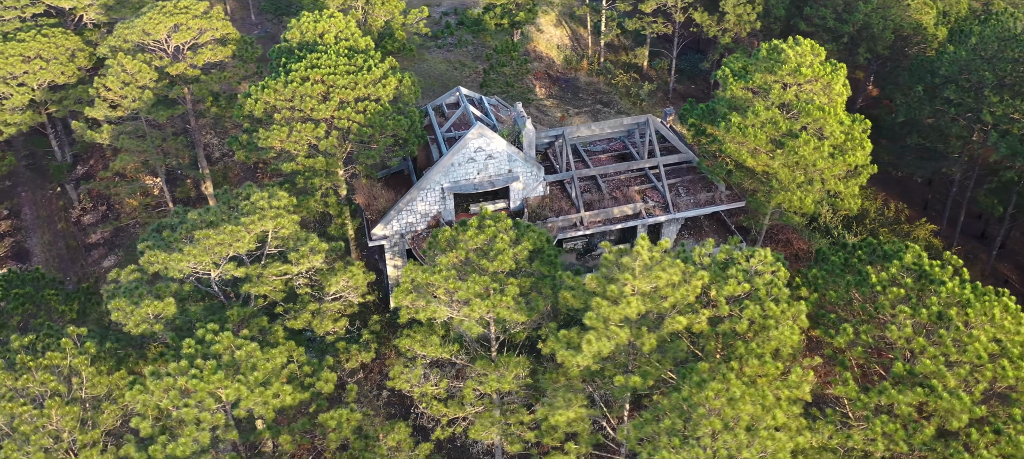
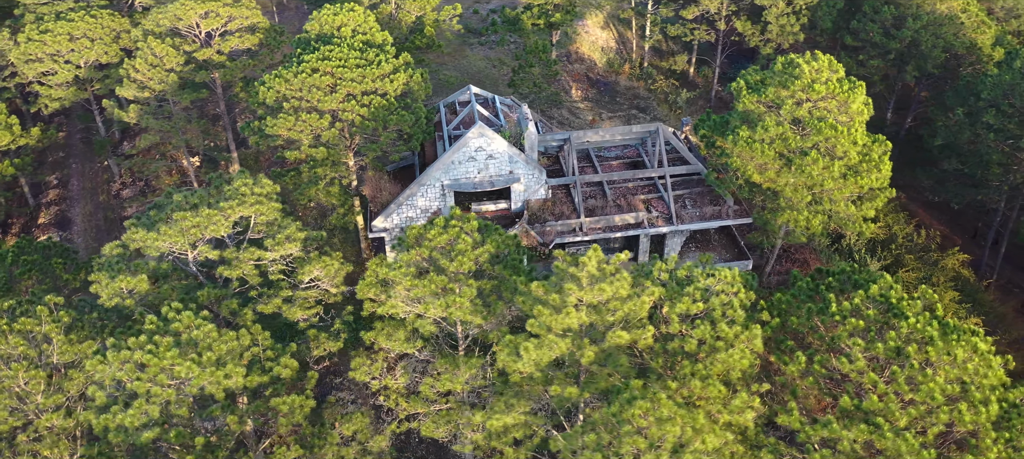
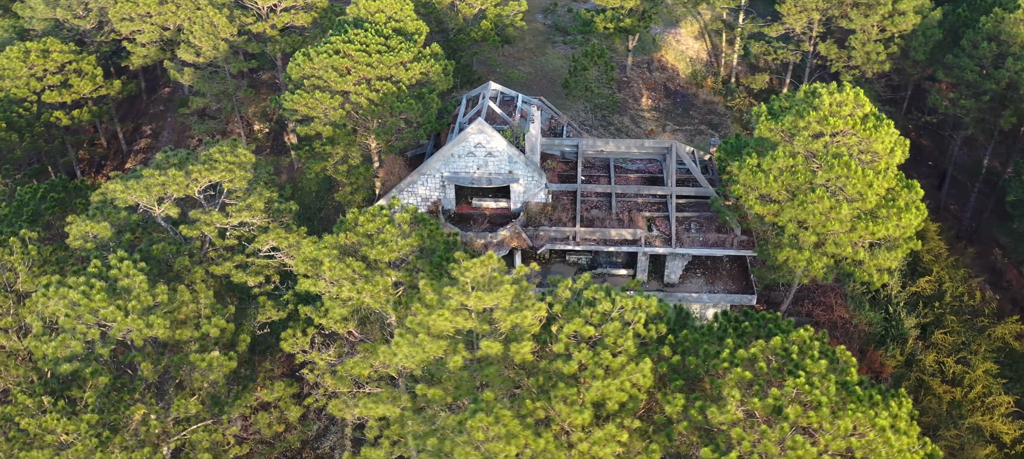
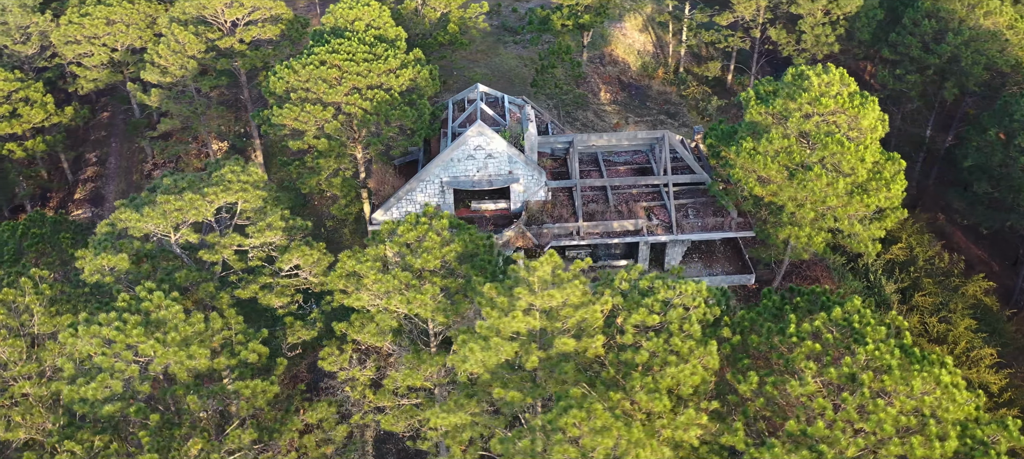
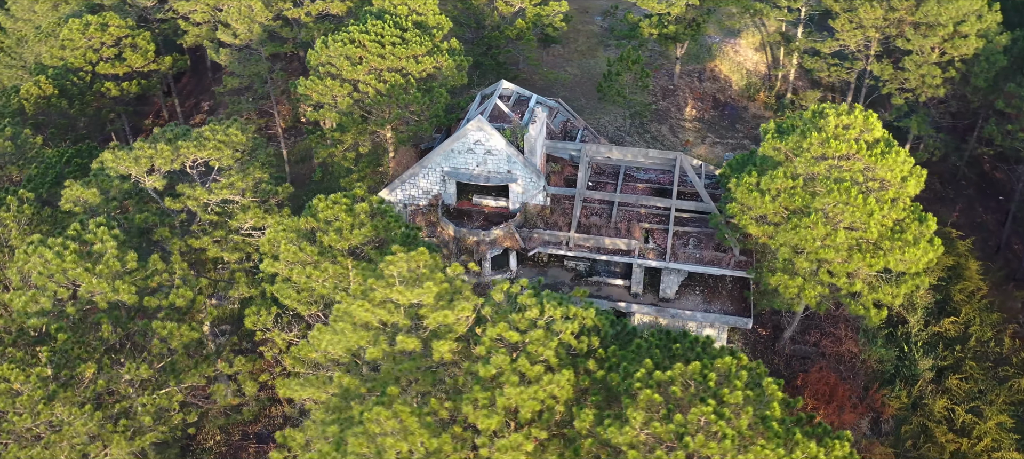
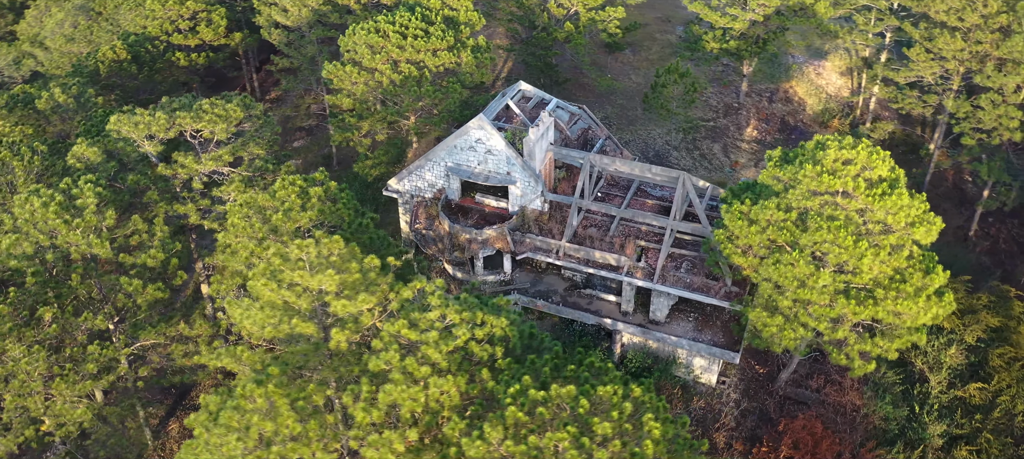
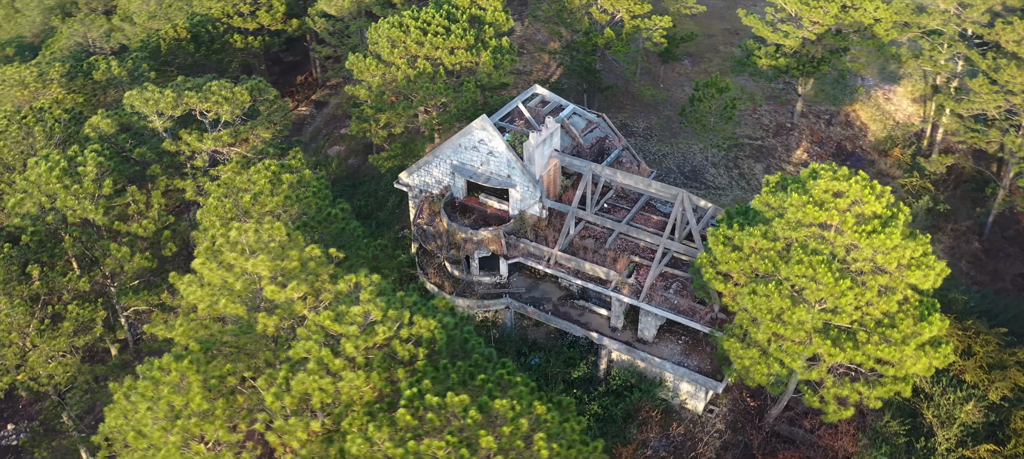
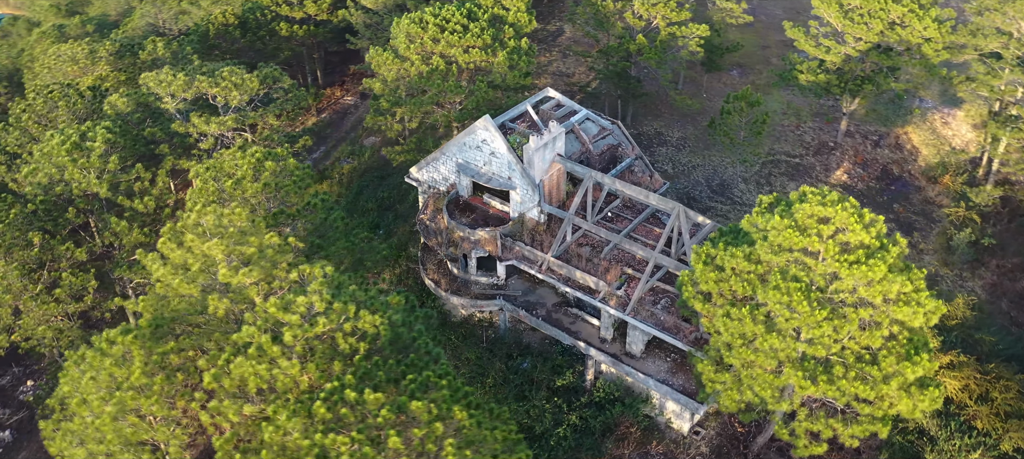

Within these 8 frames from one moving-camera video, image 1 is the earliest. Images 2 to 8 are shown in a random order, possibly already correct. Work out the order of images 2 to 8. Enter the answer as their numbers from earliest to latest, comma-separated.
2, 4, 3, 5, 6, 7, 8
